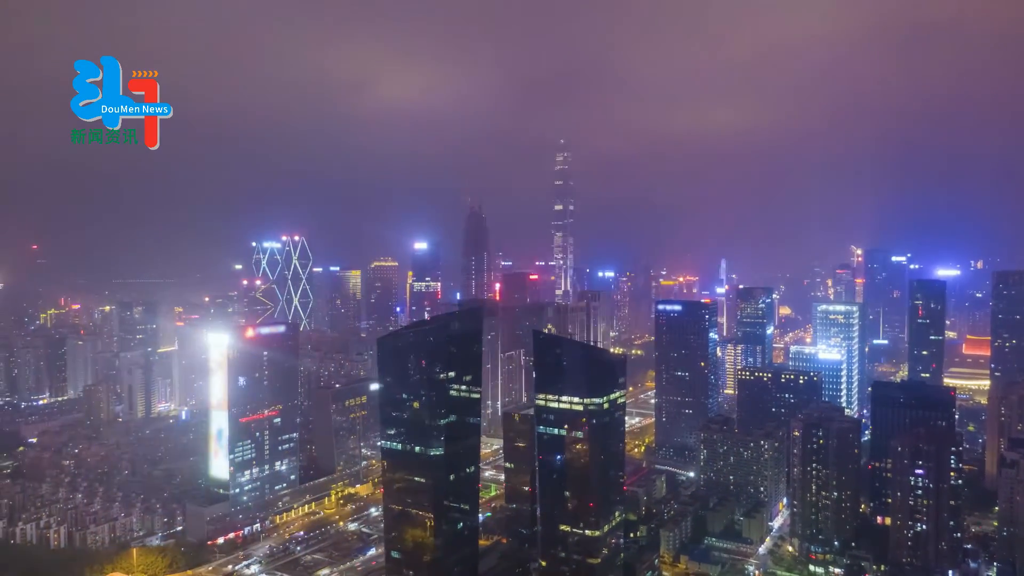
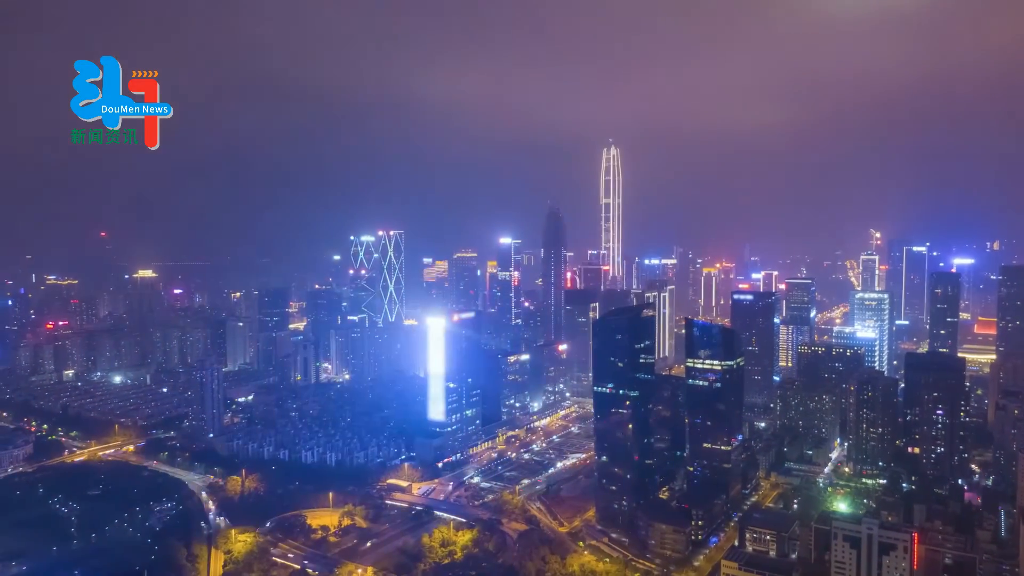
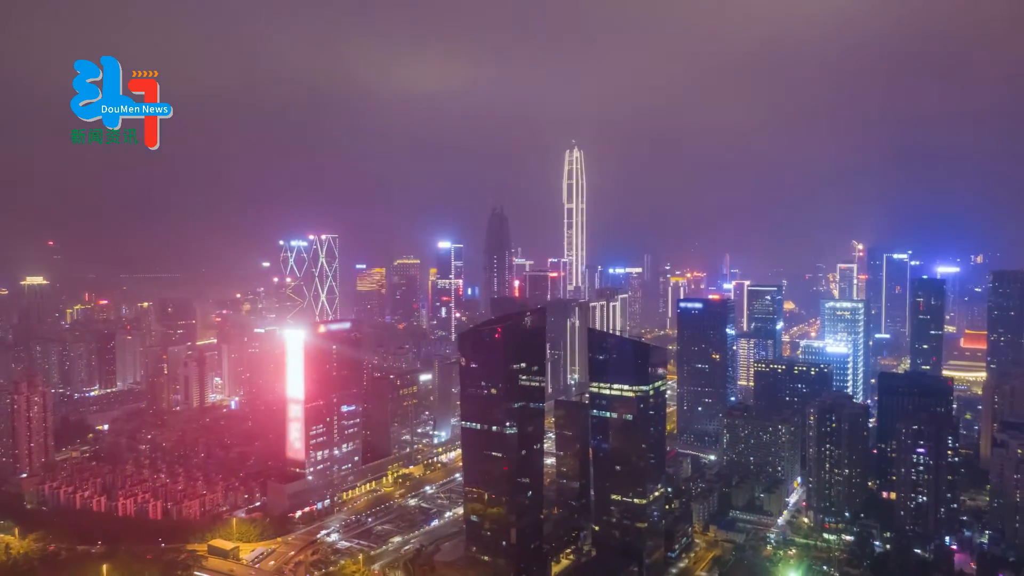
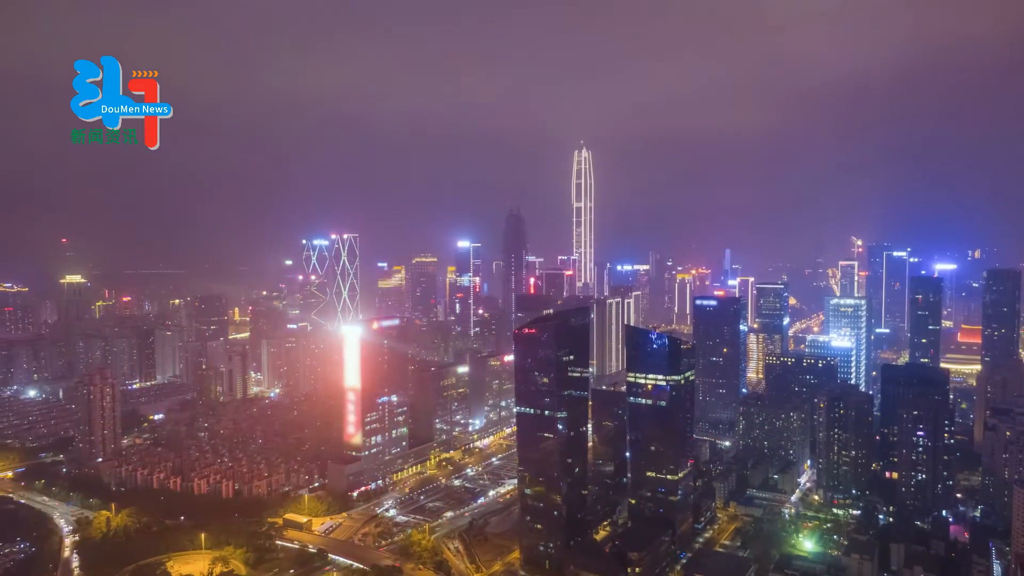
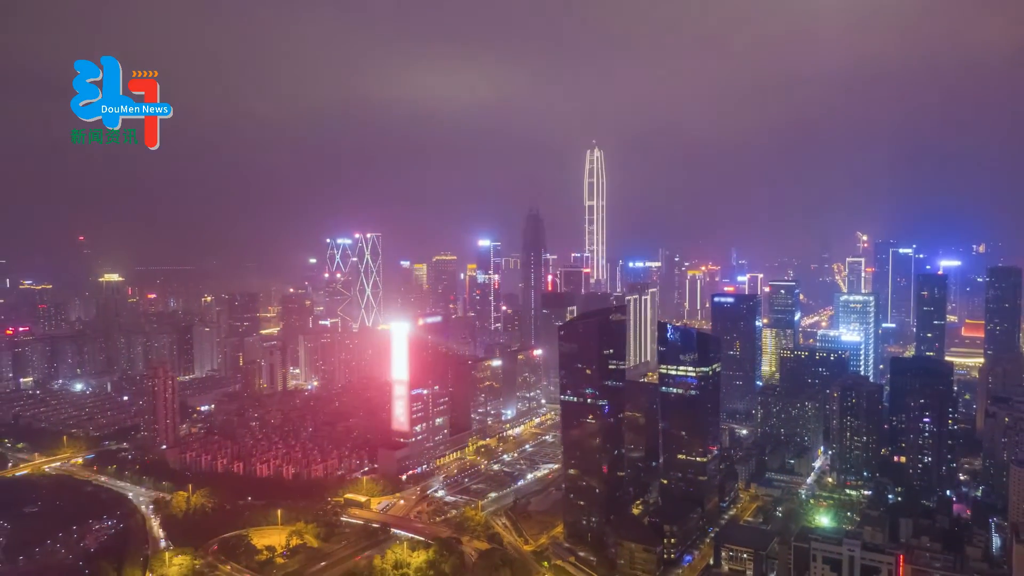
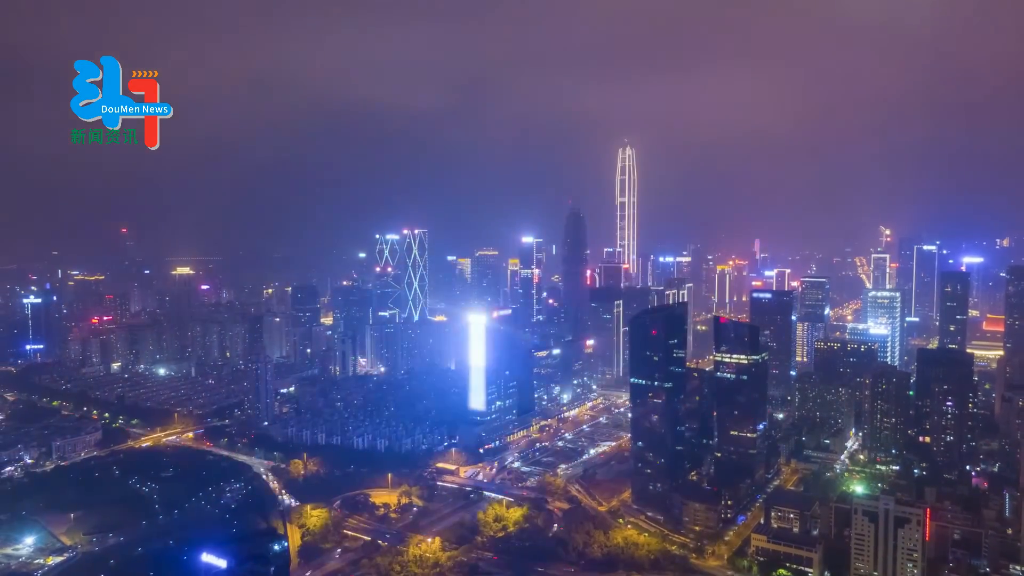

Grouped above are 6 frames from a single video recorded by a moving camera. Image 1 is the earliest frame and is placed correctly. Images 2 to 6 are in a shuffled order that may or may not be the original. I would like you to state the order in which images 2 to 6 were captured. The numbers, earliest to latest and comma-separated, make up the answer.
3, 4, 5, 2, 6
